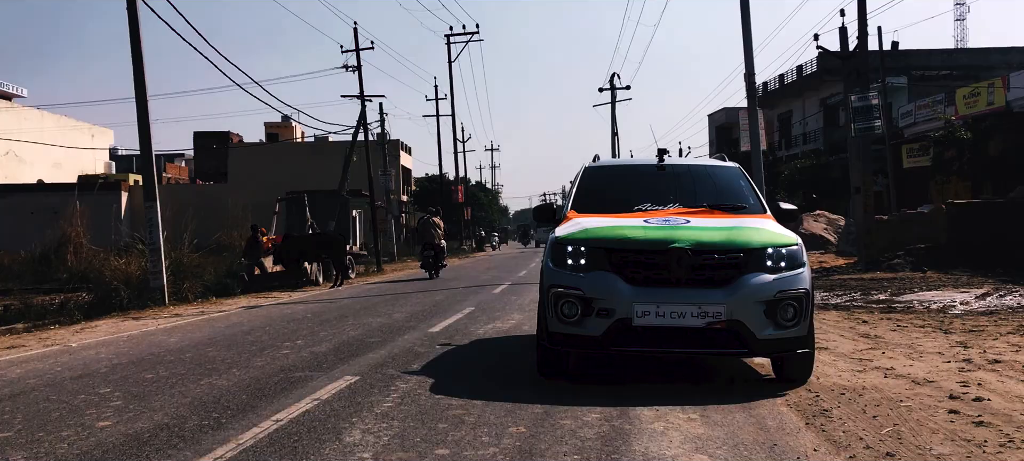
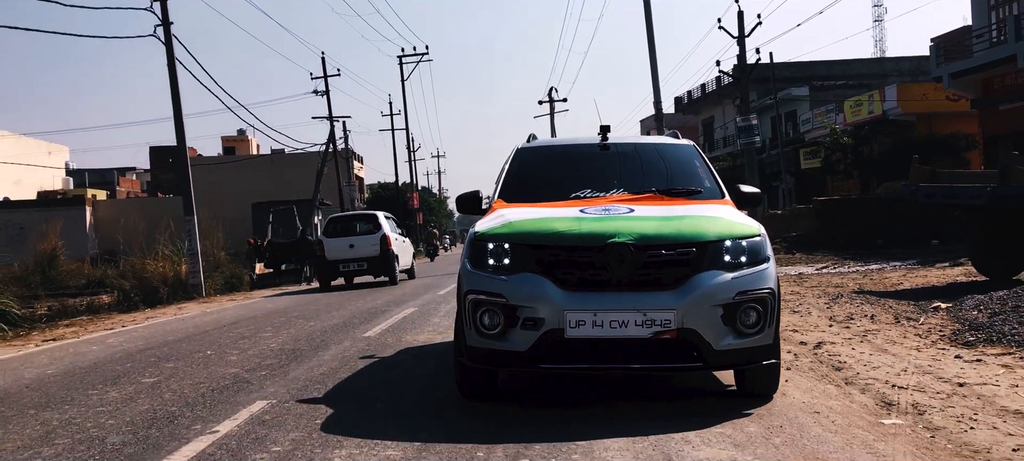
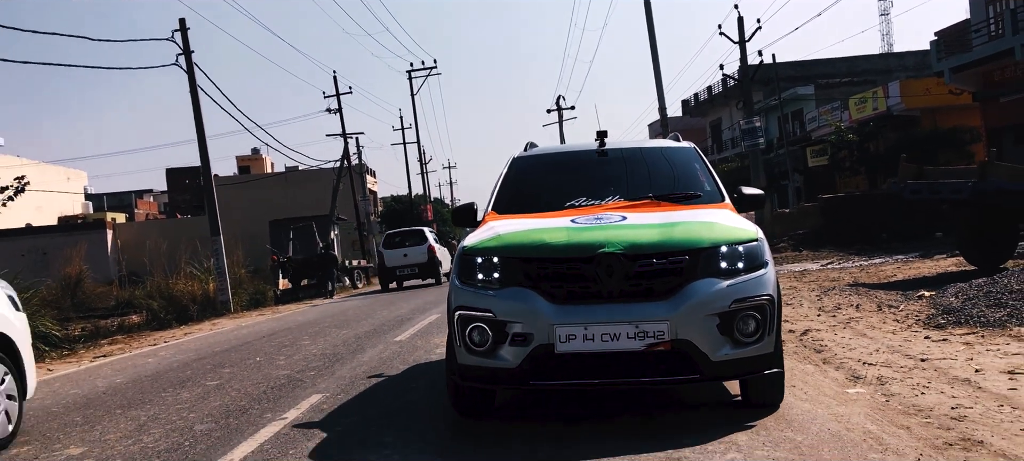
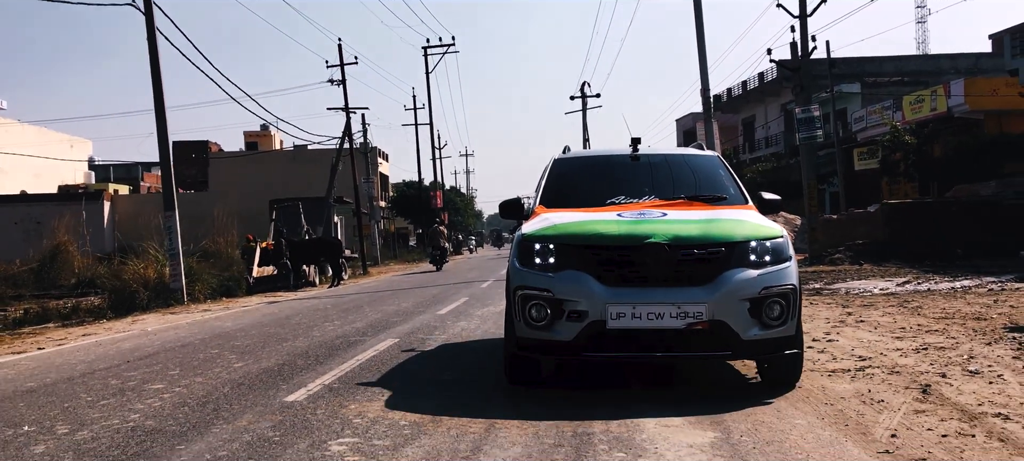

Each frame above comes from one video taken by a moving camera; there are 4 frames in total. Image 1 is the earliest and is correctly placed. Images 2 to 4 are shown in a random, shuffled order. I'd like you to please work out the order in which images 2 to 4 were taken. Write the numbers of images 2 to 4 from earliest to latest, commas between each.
4, 2, 3
